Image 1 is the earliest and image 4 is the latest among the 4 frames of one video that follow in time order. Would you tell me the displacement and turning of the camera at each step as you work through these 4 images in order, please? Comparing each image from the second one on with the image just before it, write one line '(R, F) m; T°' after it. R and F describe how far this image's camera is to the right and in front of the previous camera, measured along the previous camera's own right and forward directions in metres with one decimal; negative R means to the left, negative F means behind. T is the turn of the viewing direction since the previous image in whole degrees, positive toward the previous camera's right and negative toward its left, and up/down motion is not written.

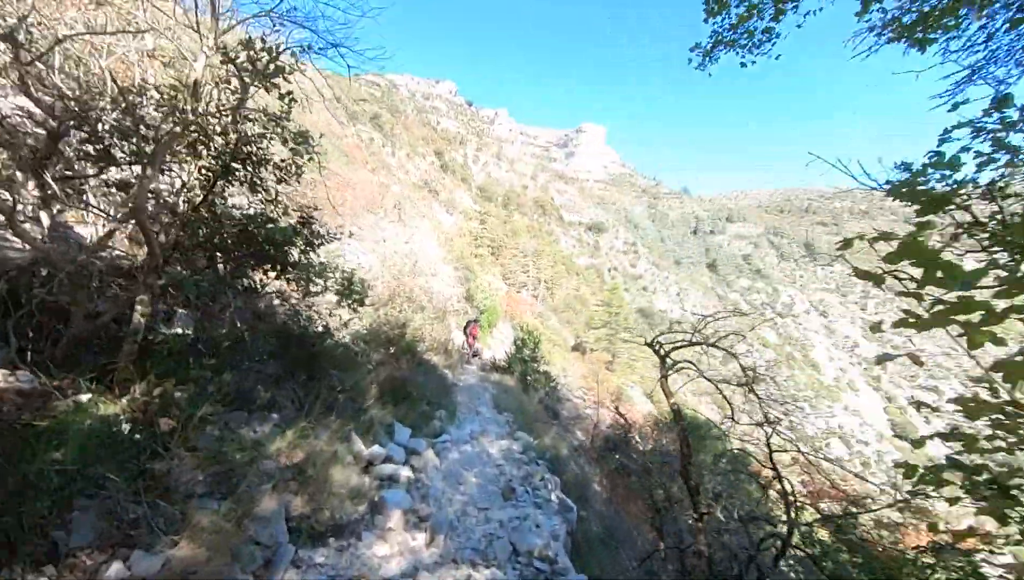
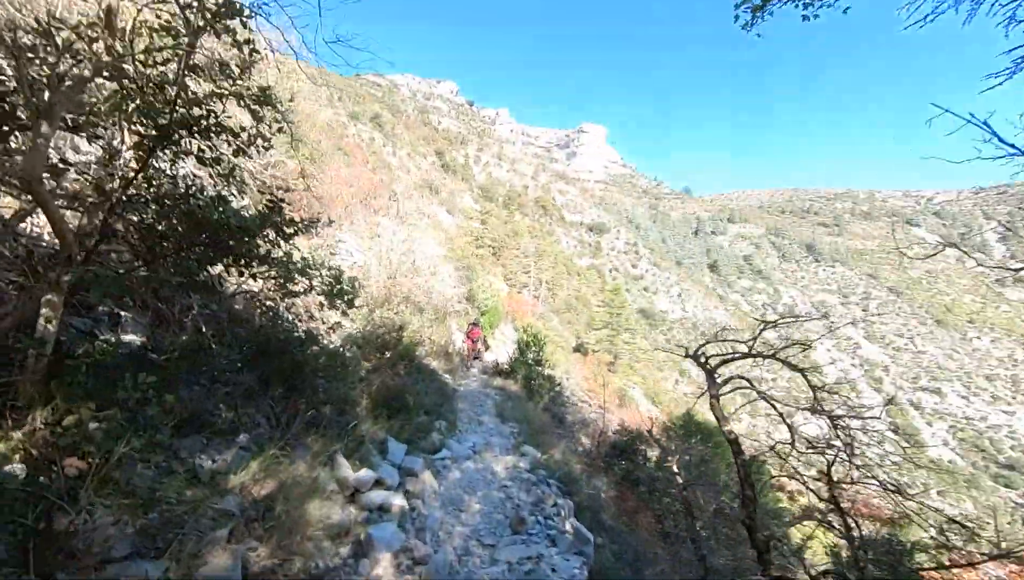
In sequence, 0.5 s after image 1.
(-0.1, +0.6) m; 0°
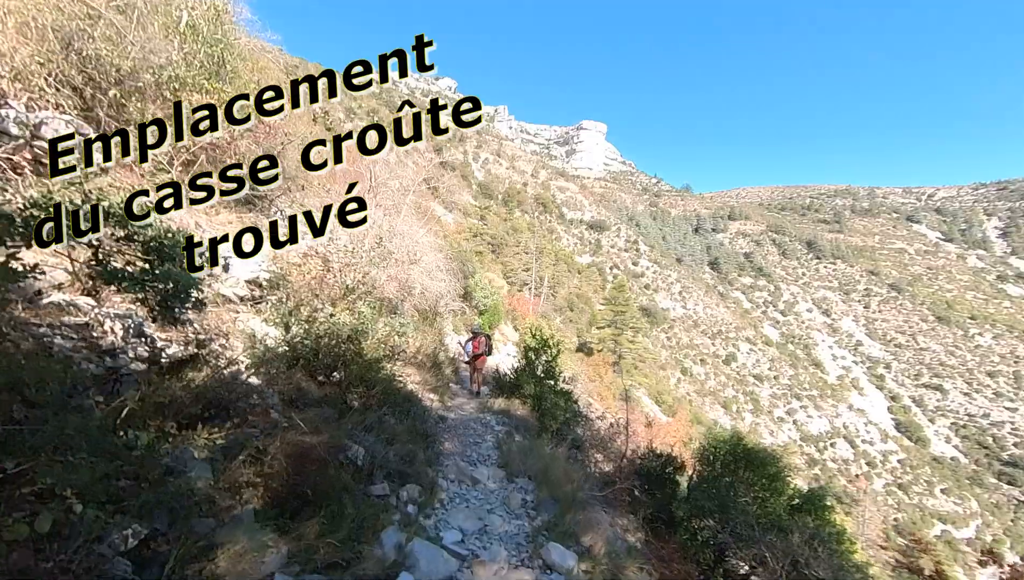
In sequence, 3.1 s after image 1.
(-0.1, +2.6) m; 0°
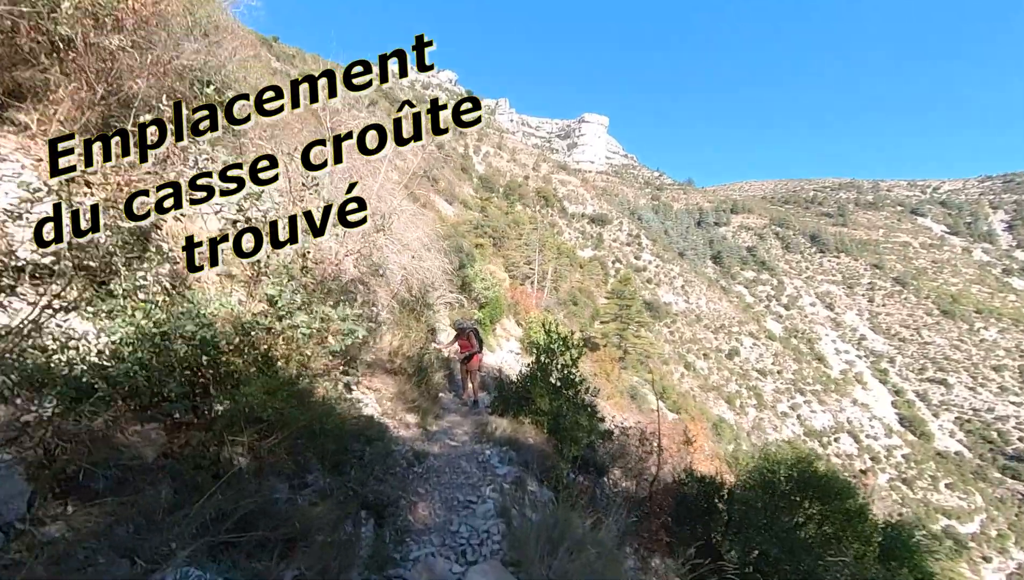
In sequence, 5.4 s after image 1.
(-0.1, +2.3) m; 0°
